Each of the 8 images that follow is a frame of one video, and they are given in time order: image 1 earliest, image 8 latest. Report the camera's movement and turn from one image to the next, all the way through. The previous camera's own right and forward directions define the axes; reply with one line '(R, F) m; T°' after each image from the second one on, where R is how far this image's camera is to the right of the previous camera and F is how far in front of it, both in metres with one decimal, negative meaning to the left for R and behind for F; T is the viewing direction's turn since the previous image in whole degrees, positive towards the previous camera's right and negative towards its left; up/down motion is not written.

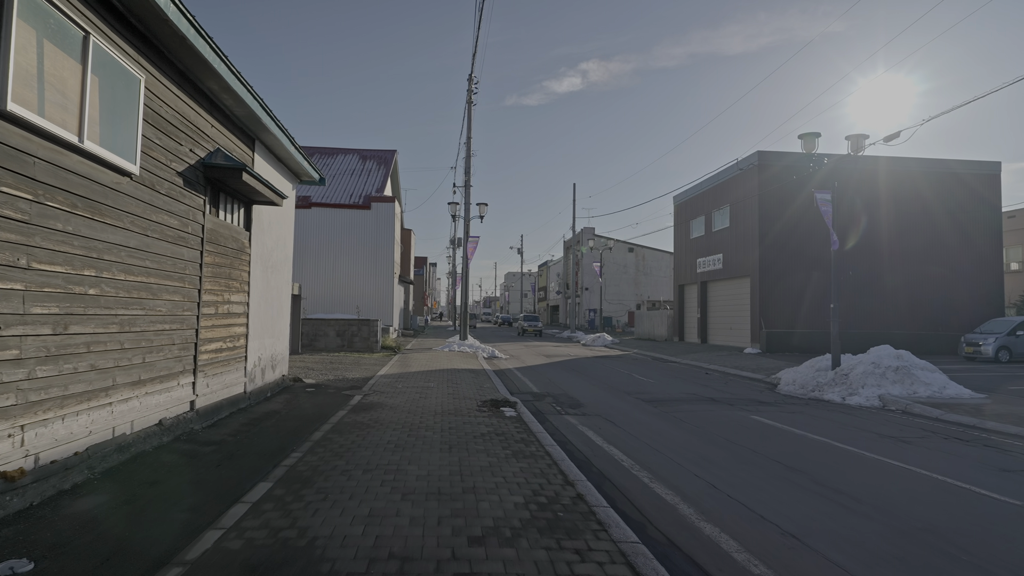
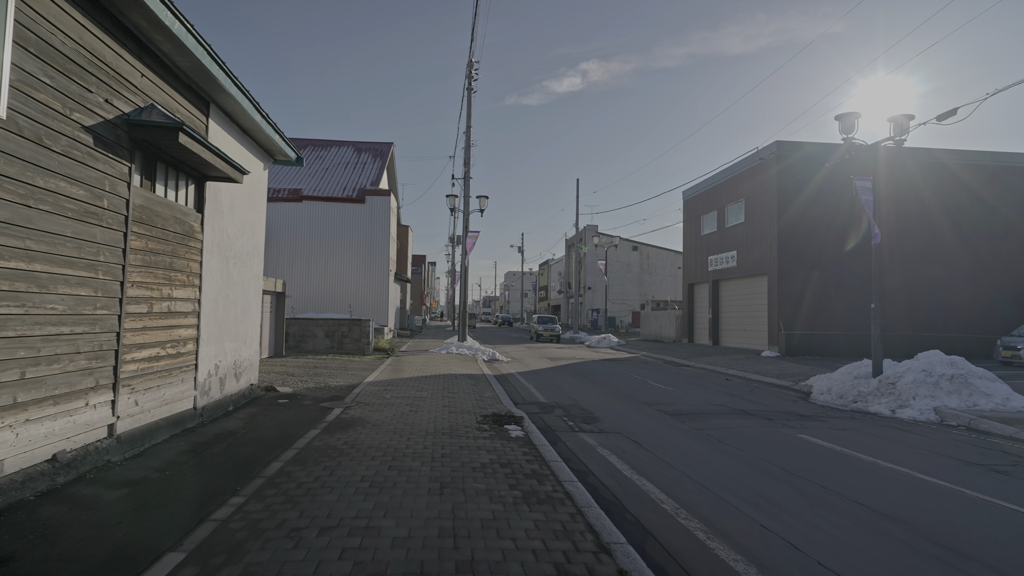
(-0.1, +1.6) m; 0°
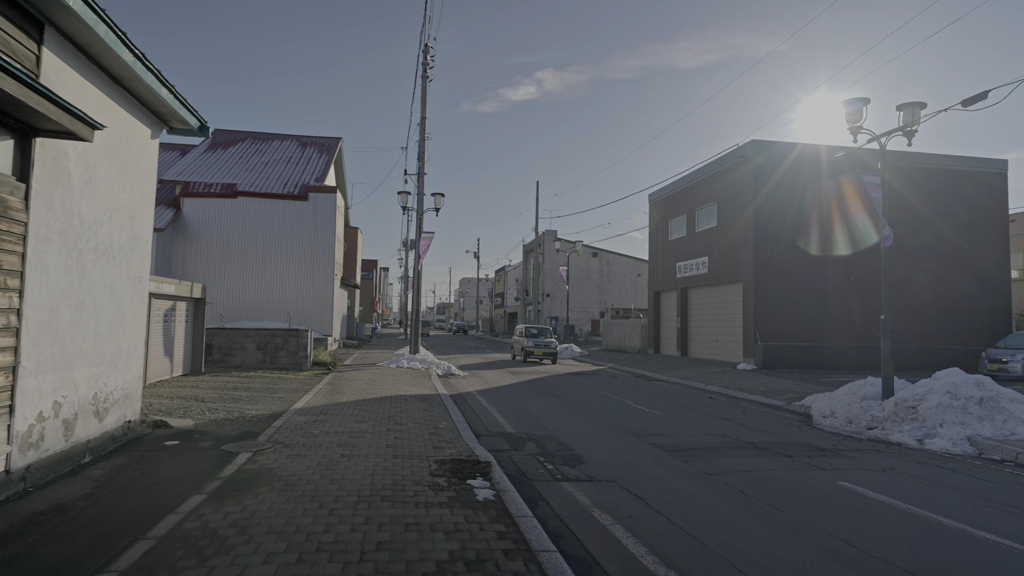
(-0.1, +2.1) m; +4°
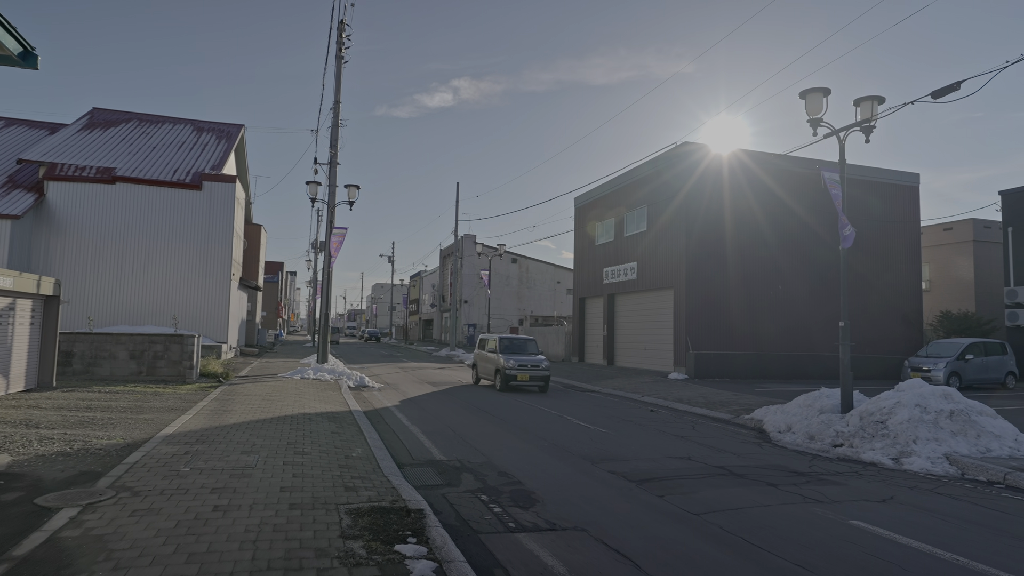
(-0.3, +1.7) m; +8°
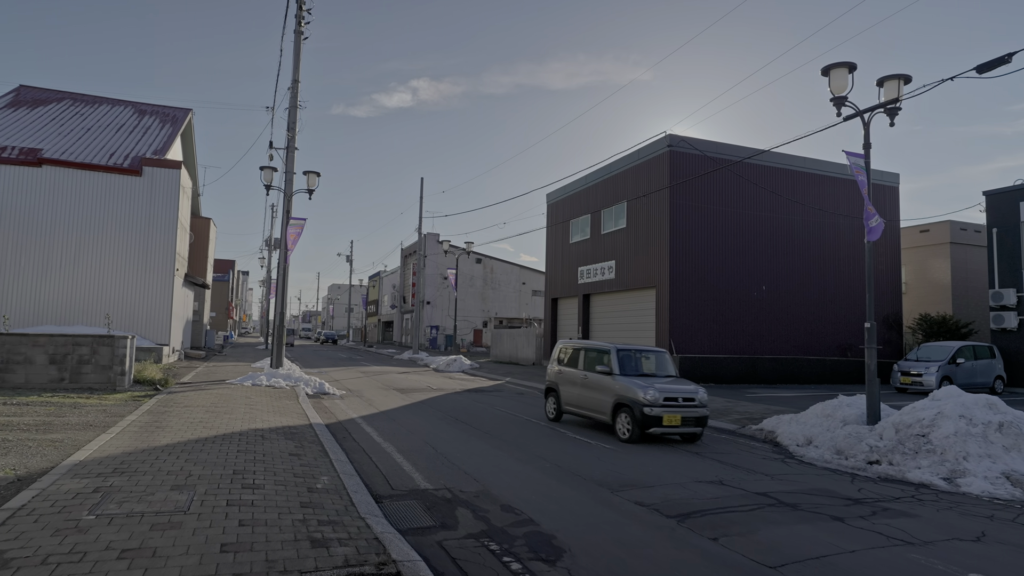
(-0.5, +1.5) m; +4°
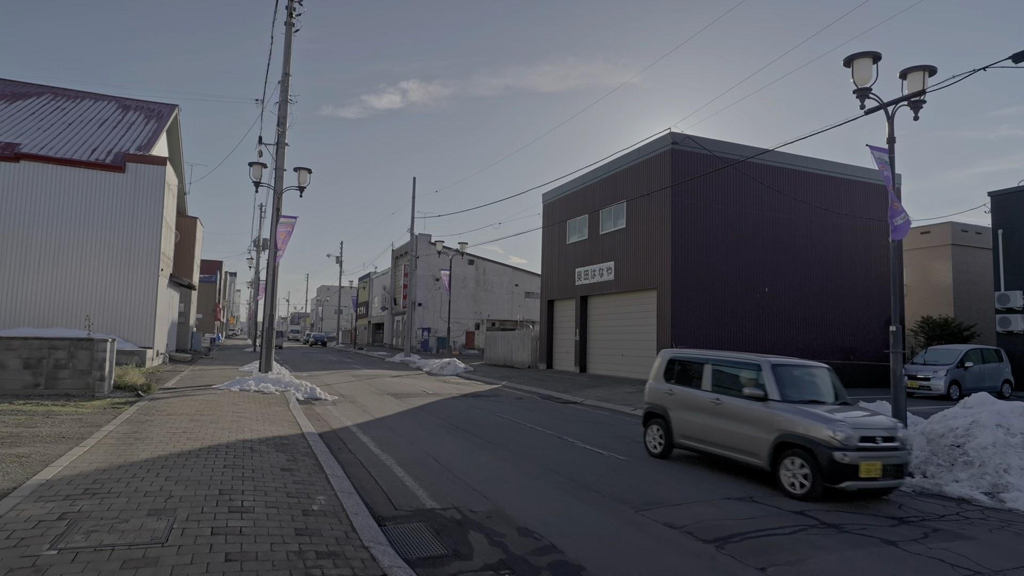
(-0.3, +0.6) m; +1°
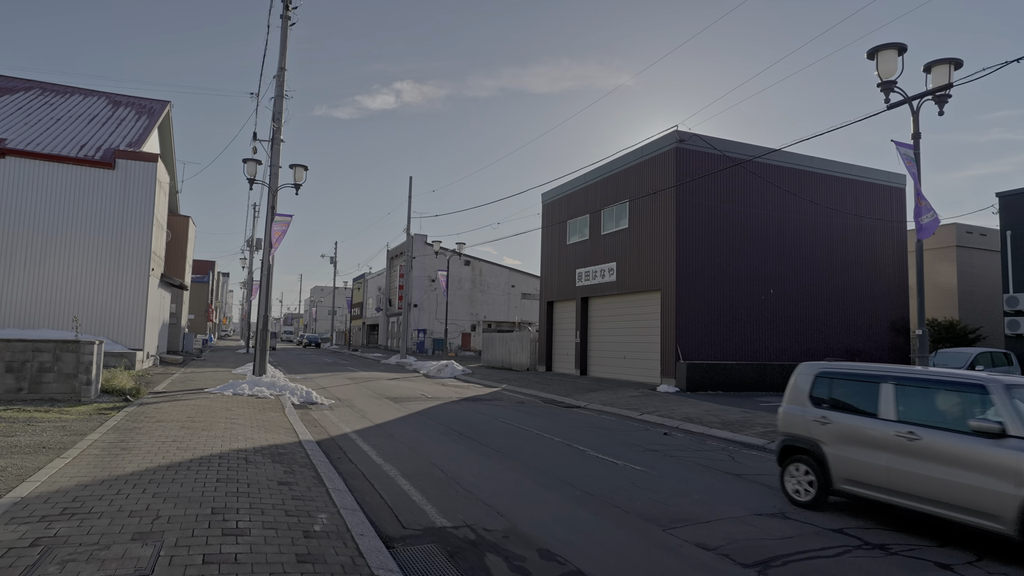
(-0.2, +0.5) m; +1°
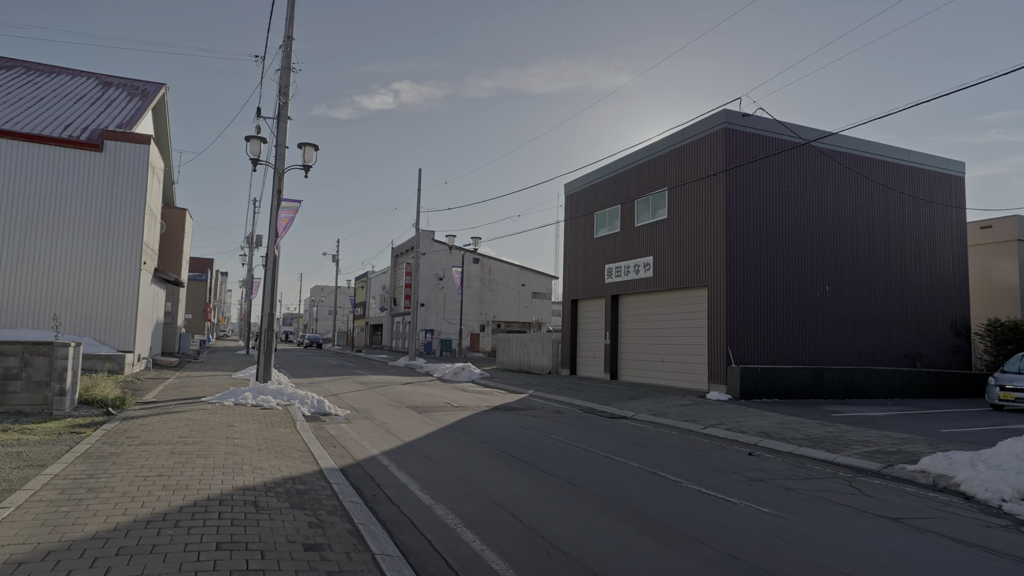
(-0.9, +2.0) m; 0°
